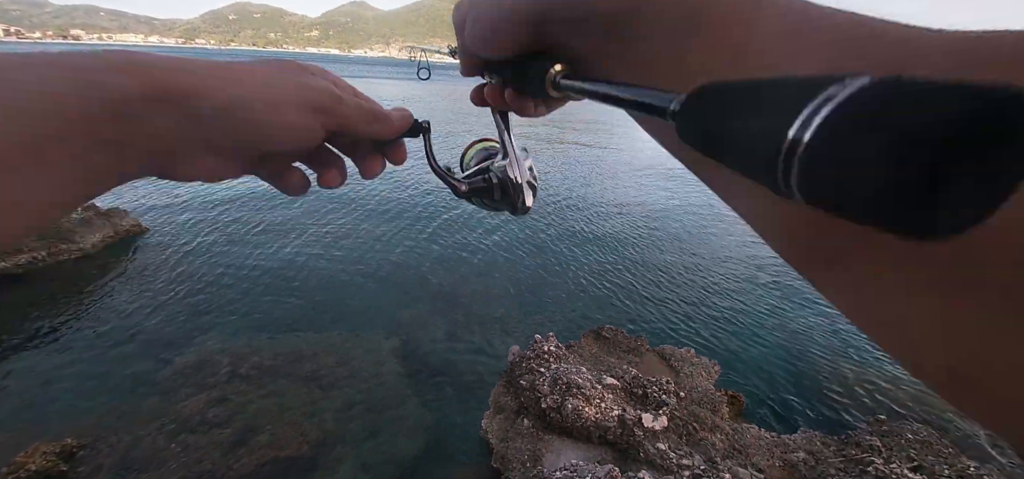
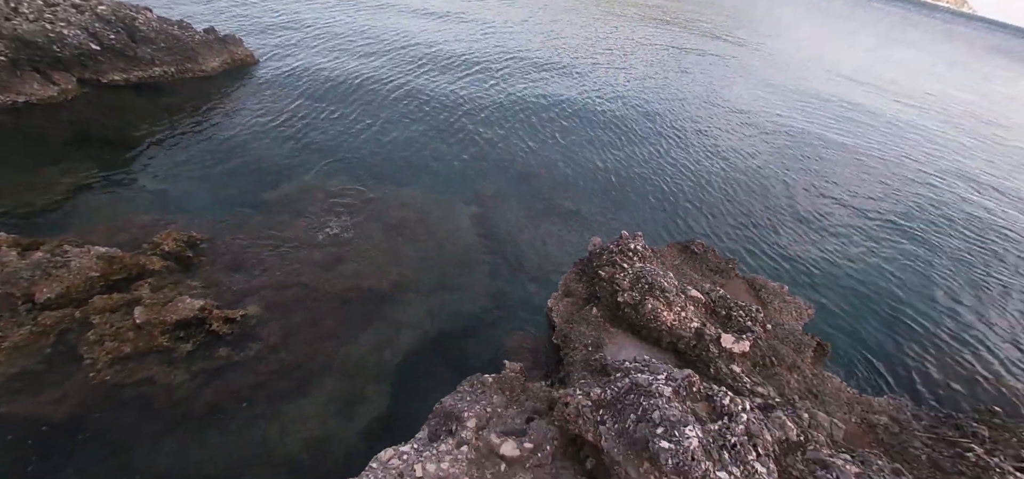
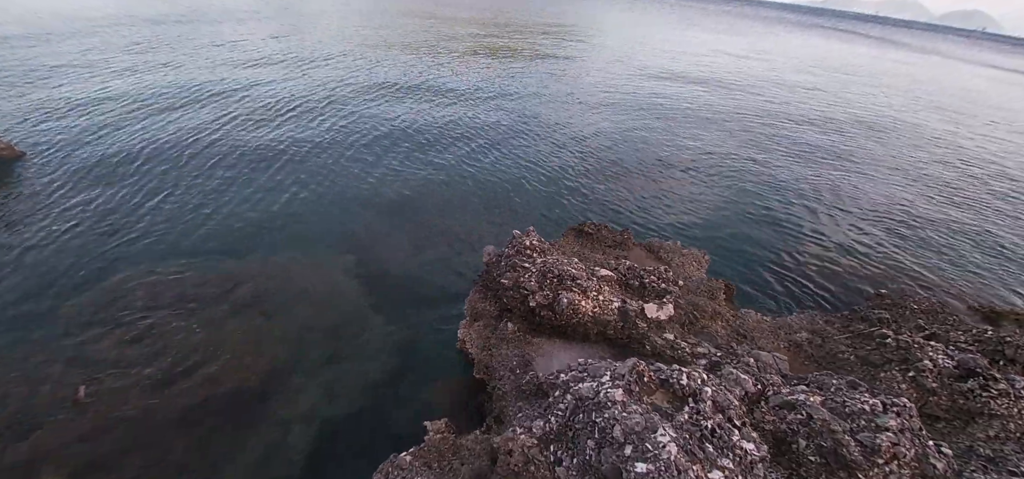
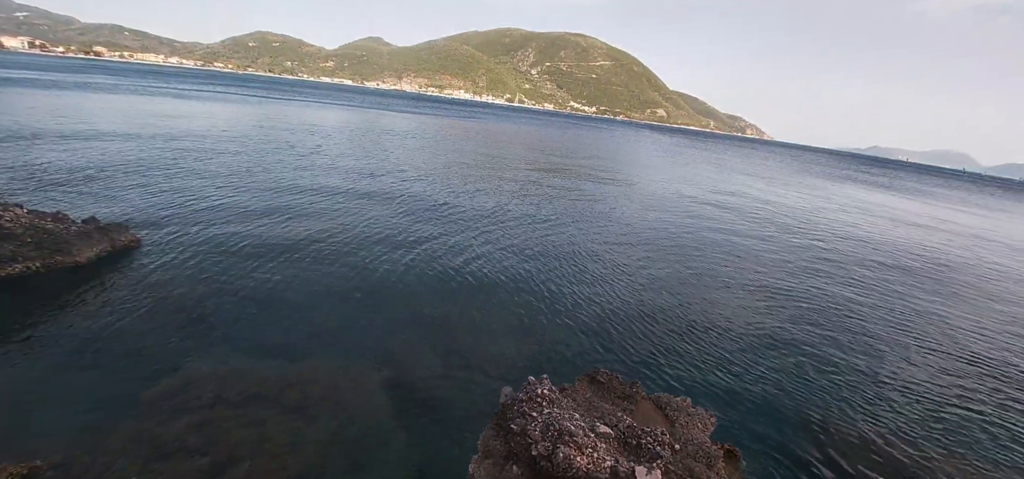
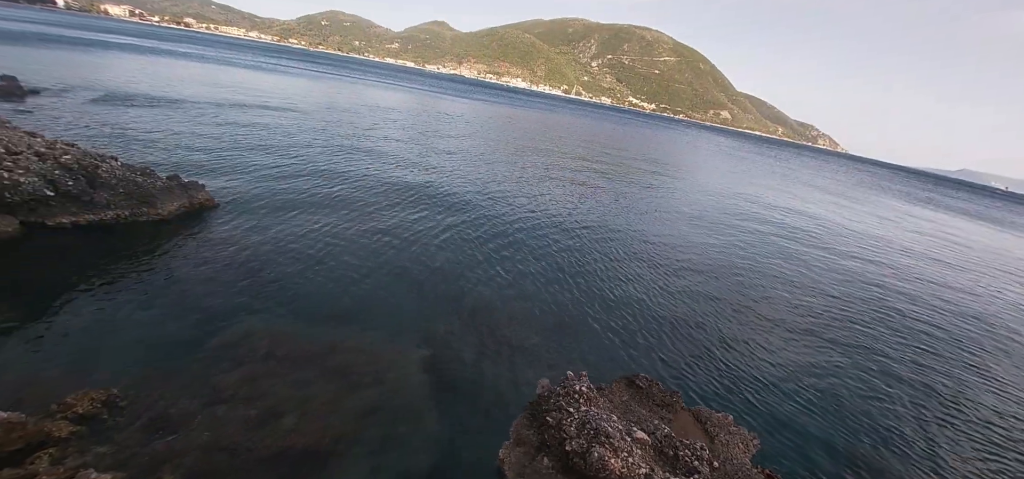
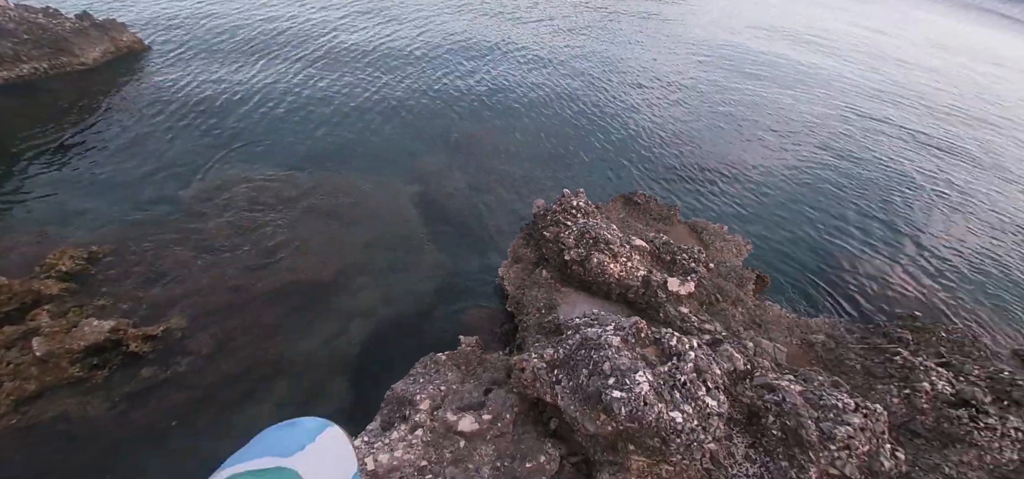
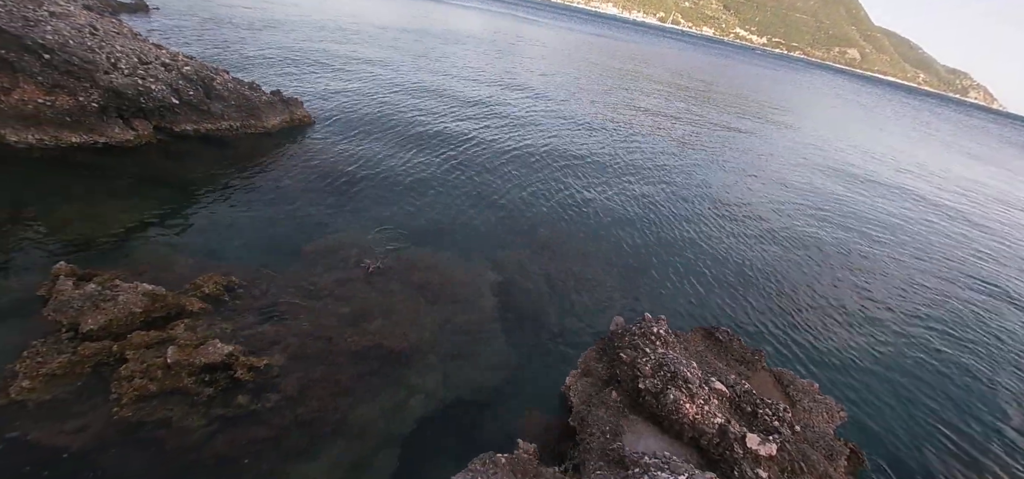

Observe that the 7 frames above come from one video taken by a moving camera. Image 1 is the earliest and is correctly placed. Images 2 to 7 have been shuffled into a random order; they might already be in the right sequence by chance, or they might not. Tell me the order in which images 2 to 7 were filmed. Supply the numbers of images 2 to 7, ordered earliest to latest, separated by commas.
4, 5, 7, 2, 6, 3
